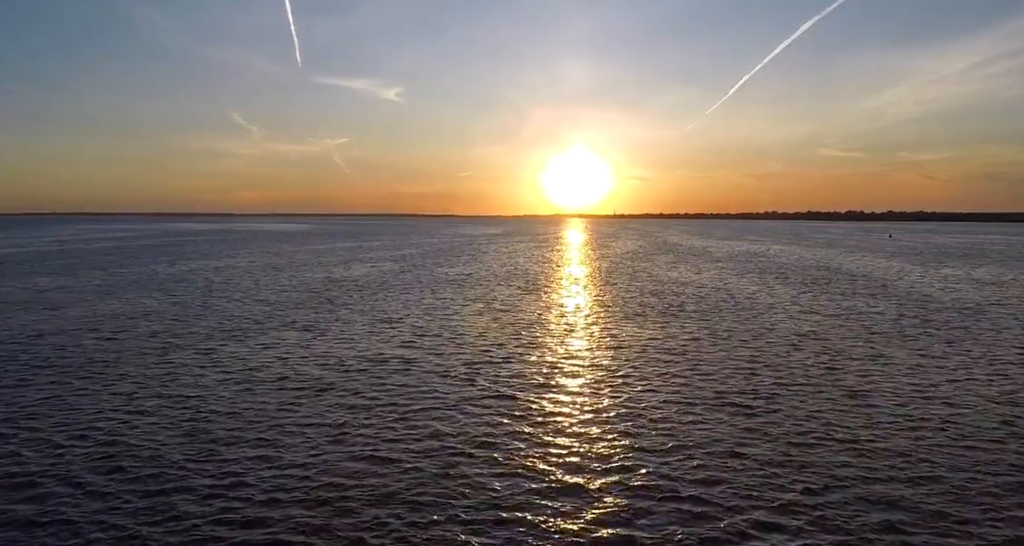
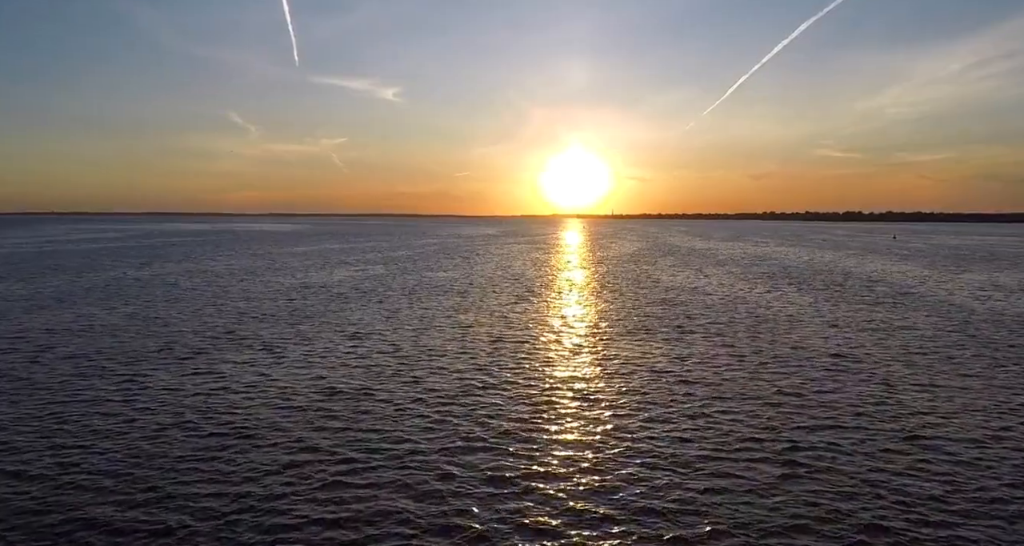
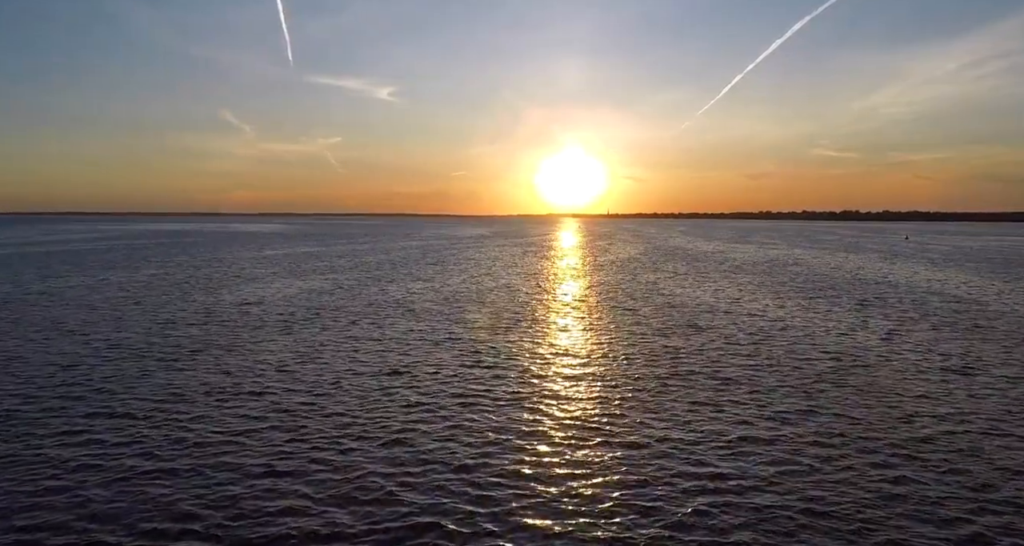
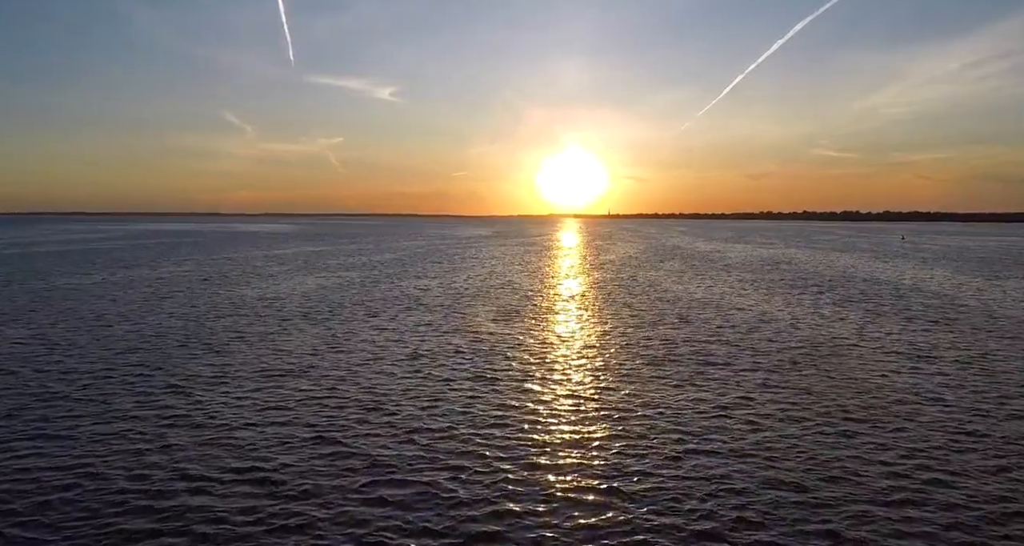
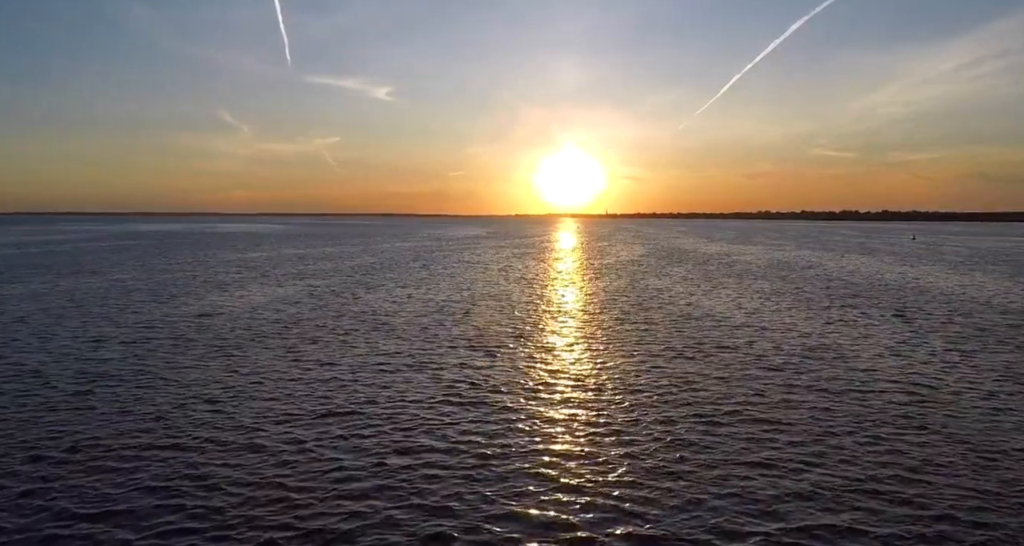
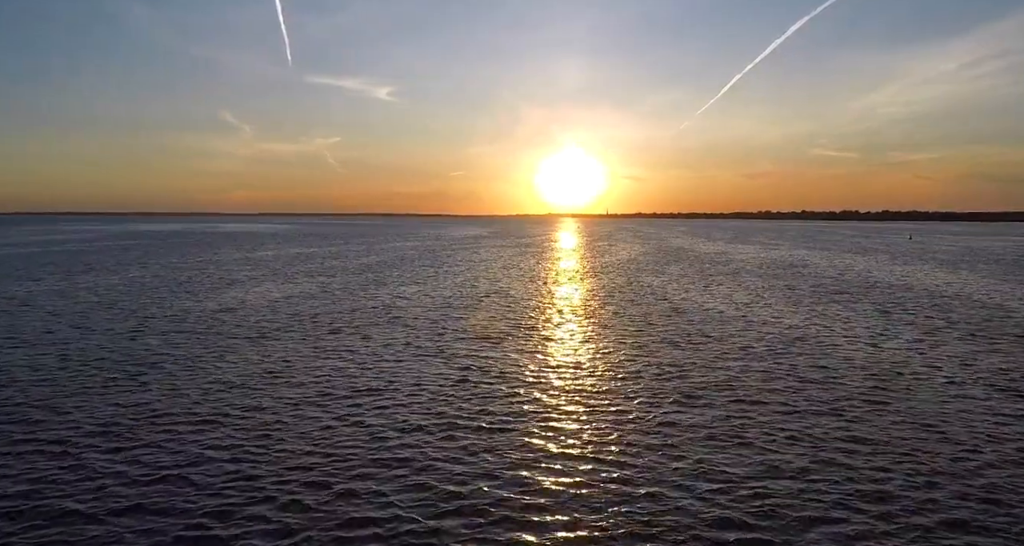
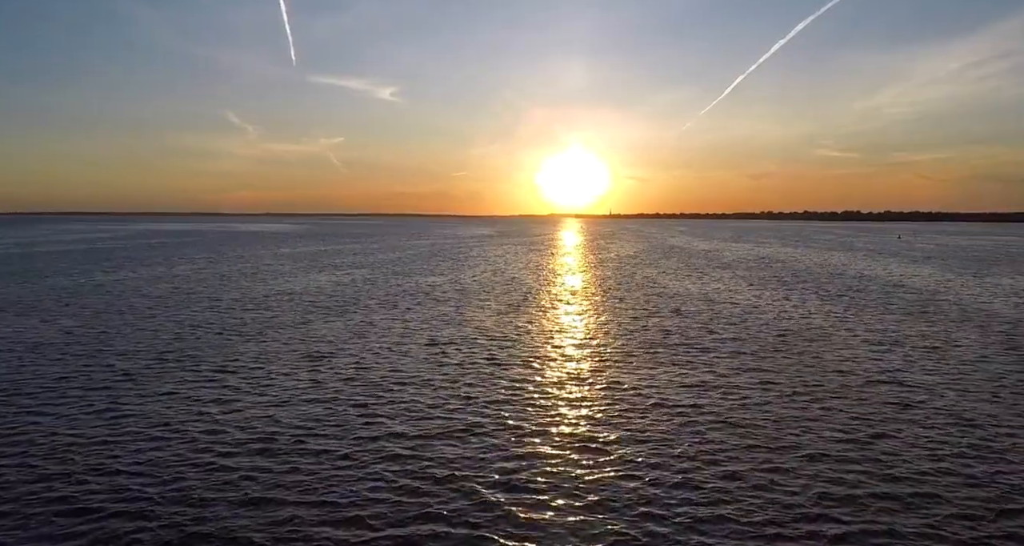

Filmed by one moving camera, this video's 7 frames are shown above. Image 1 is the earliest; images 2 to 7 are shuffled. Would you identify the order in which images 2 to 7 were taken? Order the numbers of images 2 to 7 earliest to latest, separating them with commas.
2, 7, 4, 3, 6, 5
